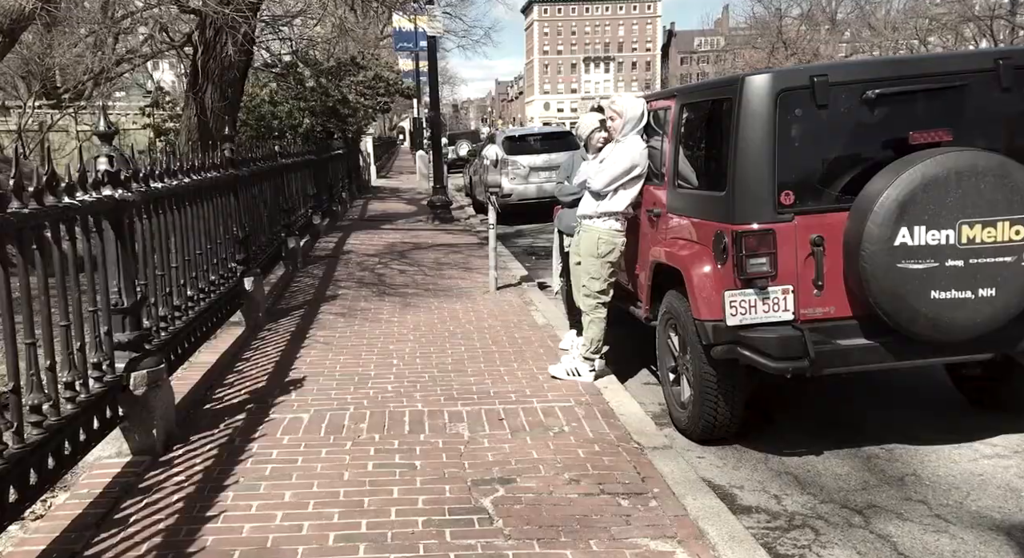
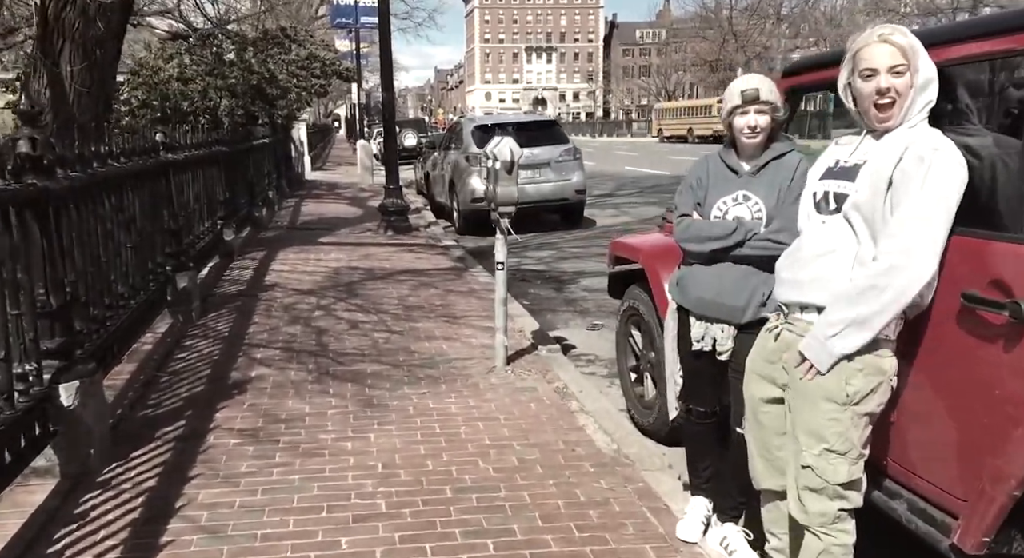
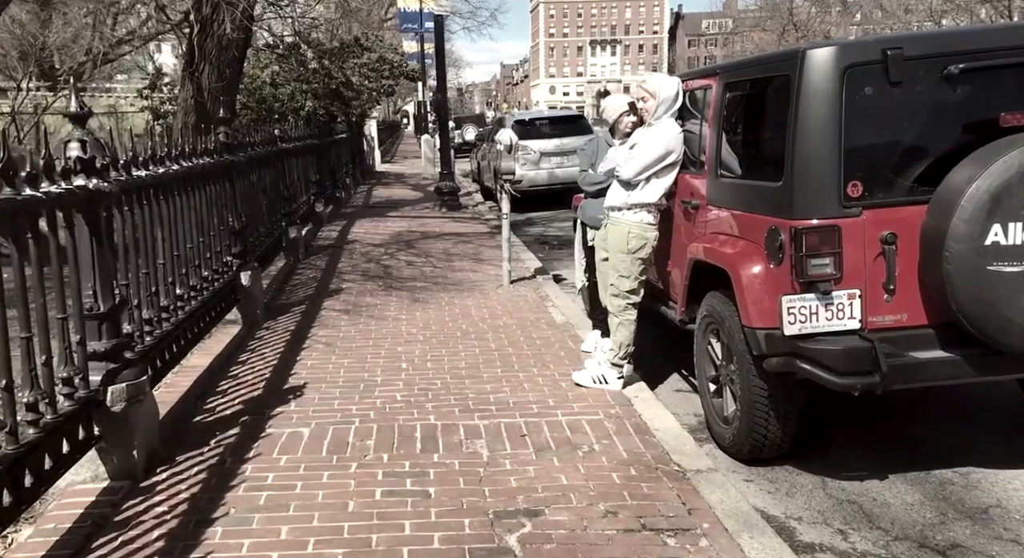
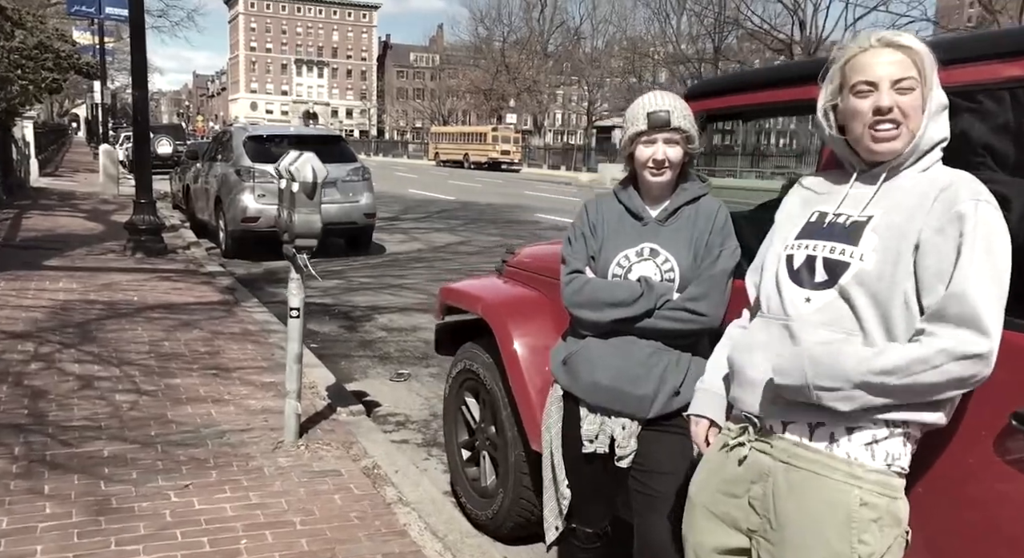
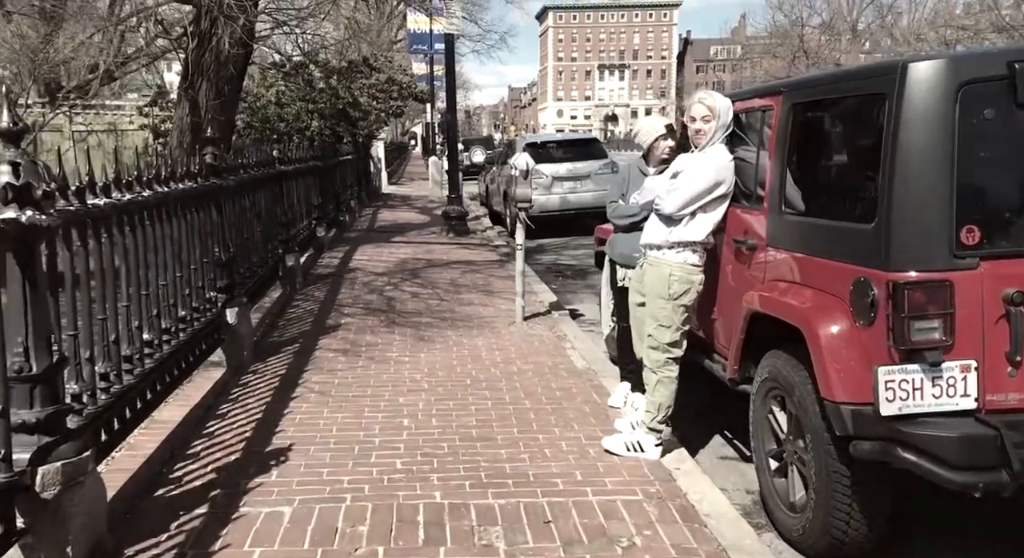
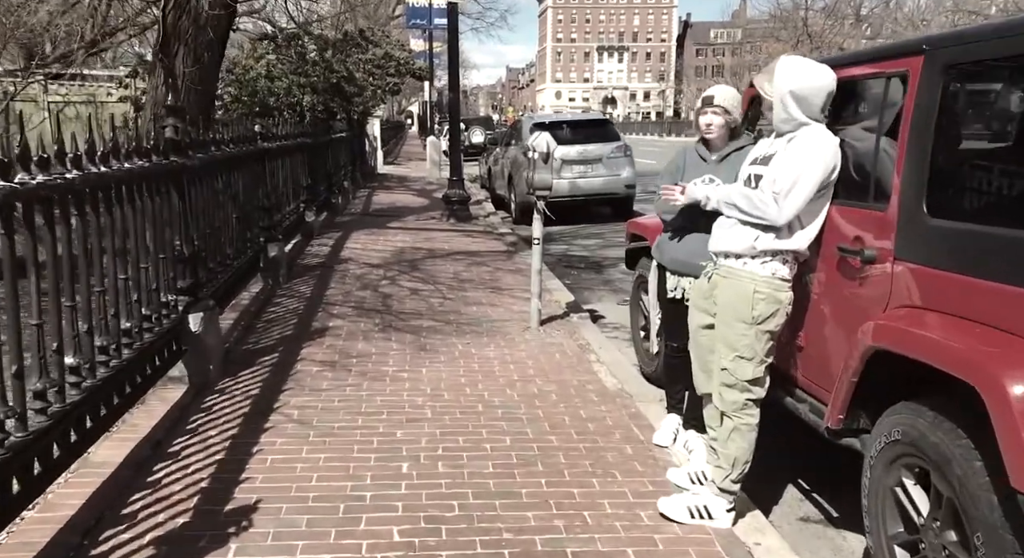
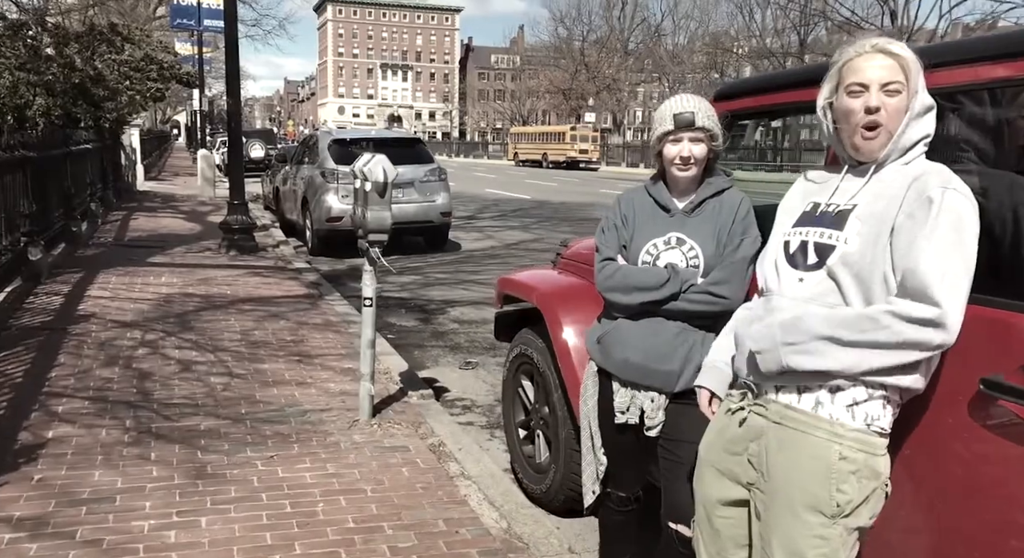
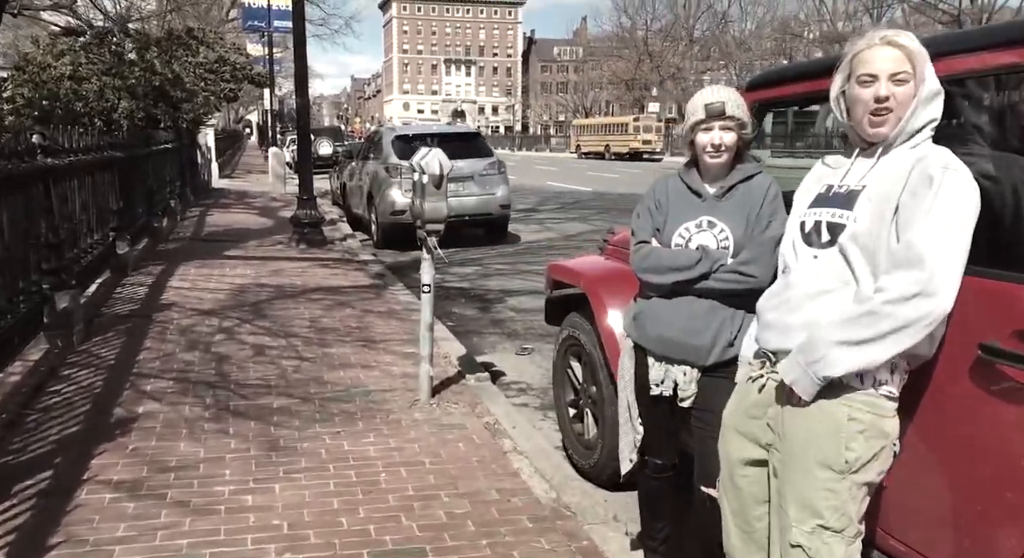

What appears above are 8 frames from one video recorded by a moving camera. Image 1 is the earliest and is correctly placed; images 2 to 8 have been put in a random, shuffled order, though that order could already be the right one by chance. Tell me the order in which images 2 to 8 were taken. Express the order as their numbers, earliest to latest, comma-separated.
3, 5, 6, 2, 8, 7, 4
